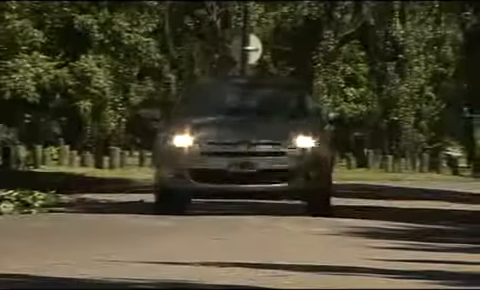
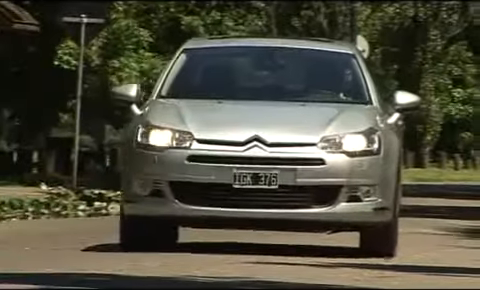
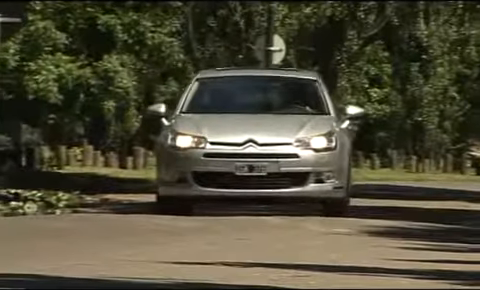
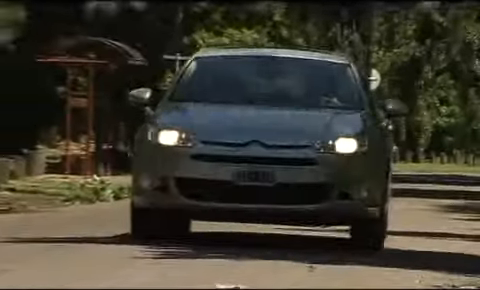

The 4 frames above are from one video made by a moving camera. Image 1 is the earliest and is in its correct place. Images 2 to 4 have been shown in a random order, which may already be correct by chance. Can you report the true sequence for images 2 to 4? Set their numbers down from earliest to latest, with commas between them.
3, 2, 4
